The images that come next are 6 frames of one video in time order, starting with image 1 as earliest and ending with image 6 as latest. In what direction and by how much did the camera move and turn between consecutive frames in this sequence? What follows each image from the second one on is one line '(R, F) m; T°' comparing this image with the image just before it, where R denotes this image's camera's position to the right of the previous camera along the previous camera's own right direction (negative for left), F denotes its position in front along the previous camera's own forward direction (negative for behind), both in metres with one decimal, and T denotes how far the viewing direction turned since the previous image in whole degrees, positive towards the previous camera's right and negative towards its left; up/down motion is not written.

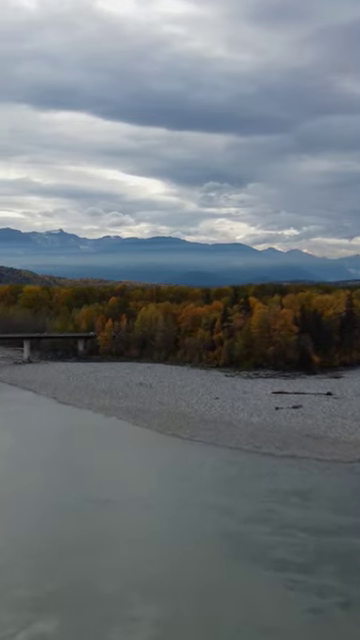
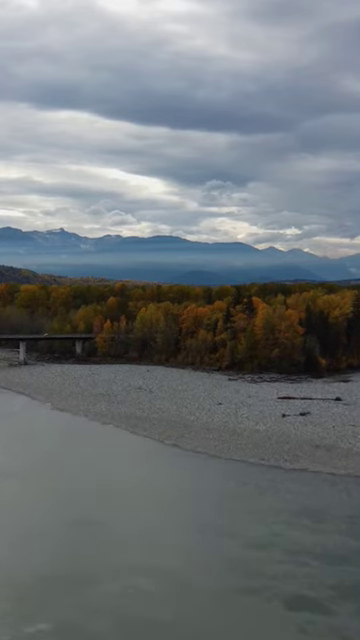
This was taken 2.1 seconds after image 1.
(0.0, +2.0) m; 0°
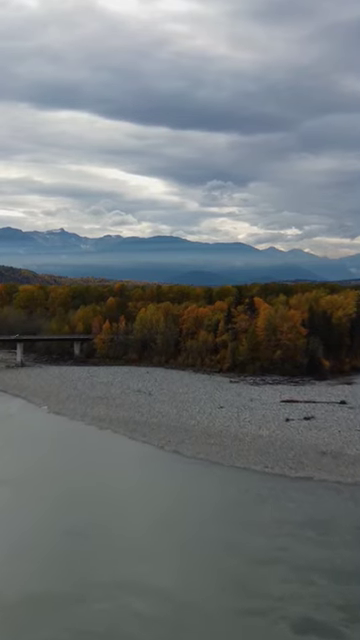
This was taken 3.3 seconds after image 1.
(0.0, +1.1) m; 0°
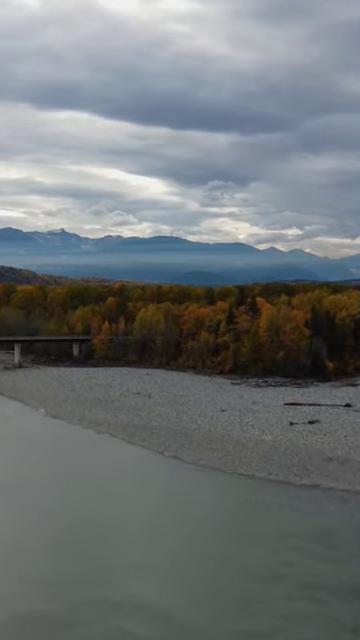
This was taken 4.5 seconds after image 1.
(0.0, +1.0) m; 0°
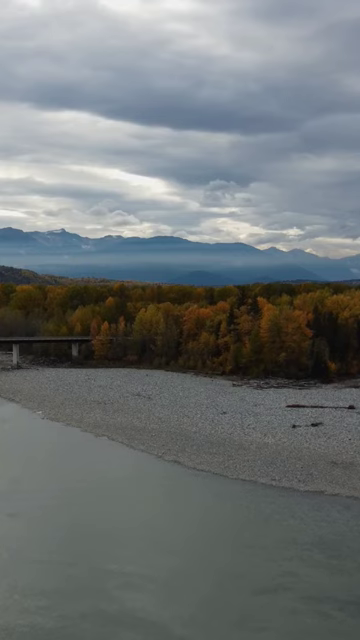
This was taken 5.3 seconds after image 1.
(0.0, +0.7) m; 0°
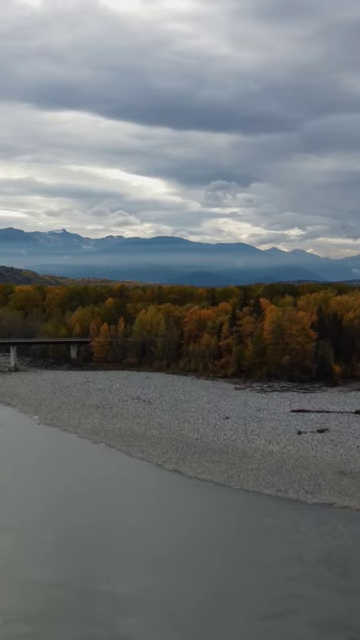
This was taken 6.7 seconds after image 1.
(0.0, +1.2) m; 0°
